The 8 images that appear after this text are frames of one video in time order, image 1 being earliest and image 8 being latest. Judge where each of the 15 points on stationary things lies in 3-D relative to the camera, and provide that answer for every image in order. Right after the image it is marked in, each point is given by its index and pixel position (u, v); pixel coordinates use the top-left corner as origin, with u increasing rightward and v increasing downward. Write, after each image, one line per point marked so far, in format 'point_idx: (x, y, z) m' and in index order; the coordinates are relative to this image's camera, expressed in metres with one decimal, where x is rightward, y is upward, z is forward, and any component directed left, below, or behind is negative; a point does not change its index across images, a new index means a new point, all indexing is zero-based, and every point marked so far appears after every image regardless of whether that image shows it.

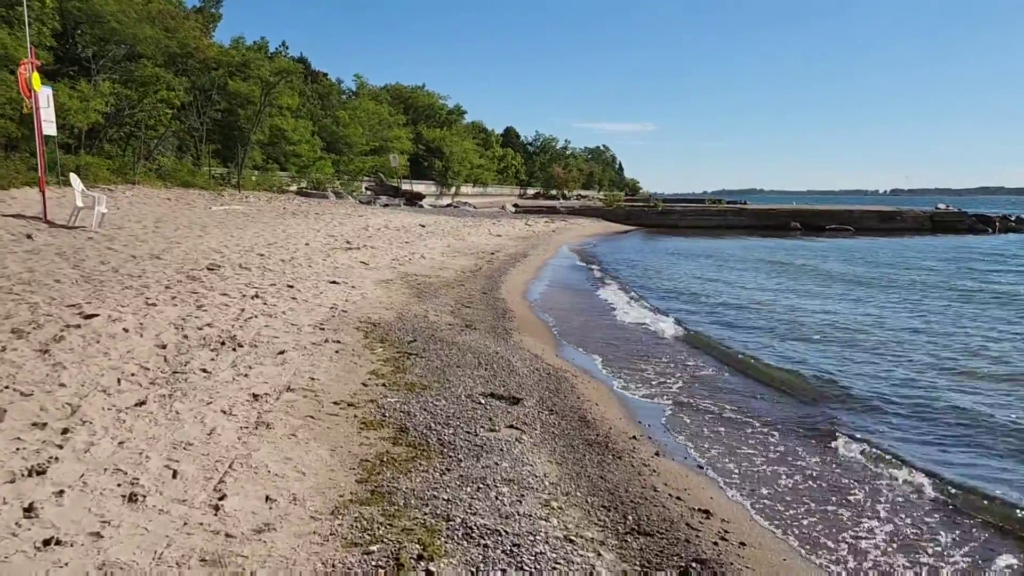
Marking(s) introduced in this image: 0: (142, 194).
0: (-8.1, +2.0, +18.0) m
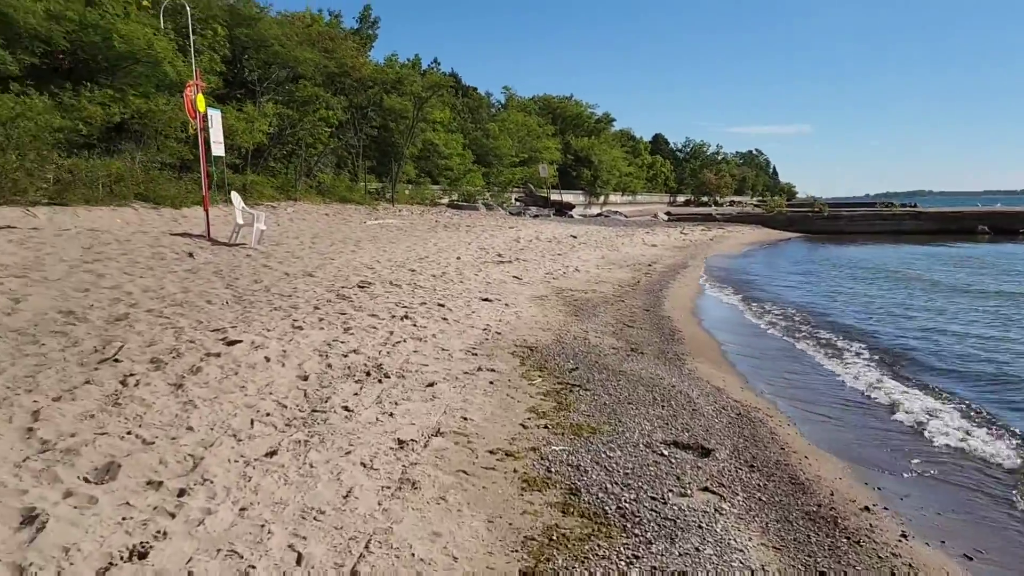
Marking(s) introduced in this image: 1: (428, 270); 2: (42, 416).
0: (-4.7, +1.7, +18.5) m
1: (-1.0, +0.2, +9.4) m
2: (-1.7, -0.5, +2.9) m
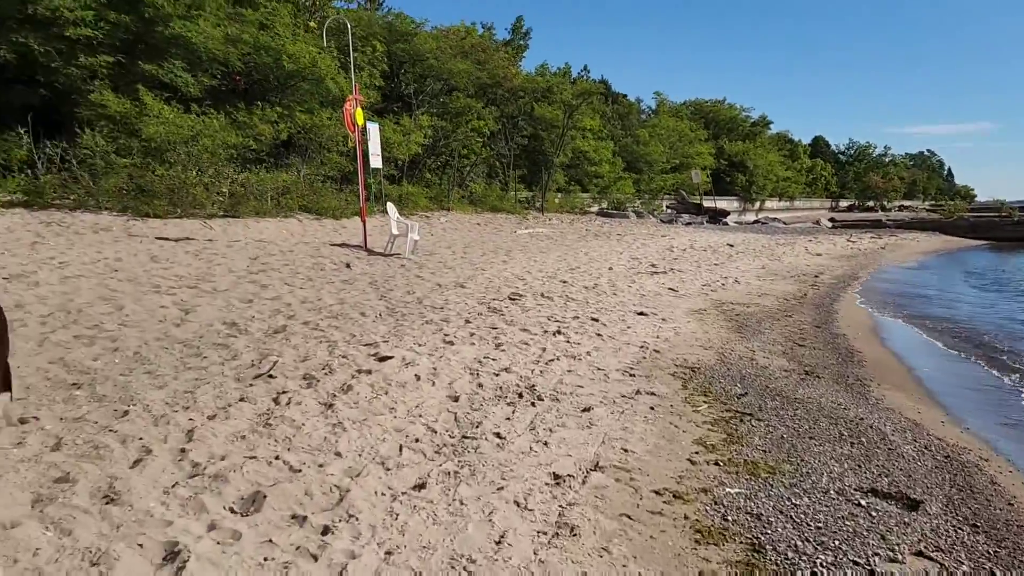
0: (-1.3, +1.5, +18.8) m
1: (+0.7, +0.1, +9.1) m
2: (-1.1, -0.5, +2.9) m
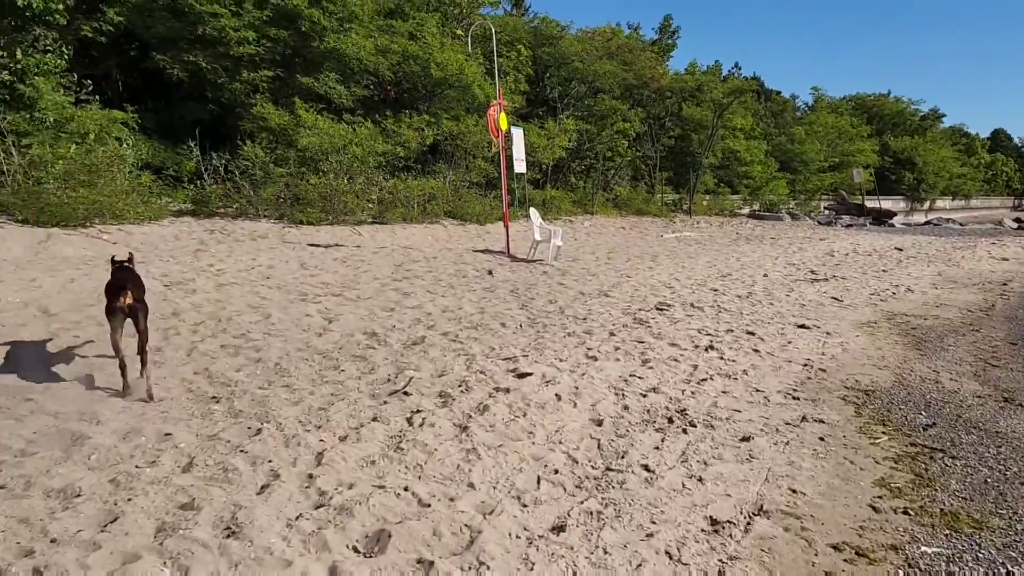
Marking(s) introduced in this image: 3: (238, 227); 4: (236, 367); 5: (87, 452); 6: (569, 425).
0: (+2.0, +1.4, +18.4) m
1: (+2.3, 0.0, +8.6) m
2: (-0.6, -0.6, +2.7) m
3: (-3.7, +0.8, +11.0) m
4: (-1.3, -0.4, +4.0) m
5: (-1.4, -0.5, +2.6) m
6: (+0.2, -0.6, +3.5) m
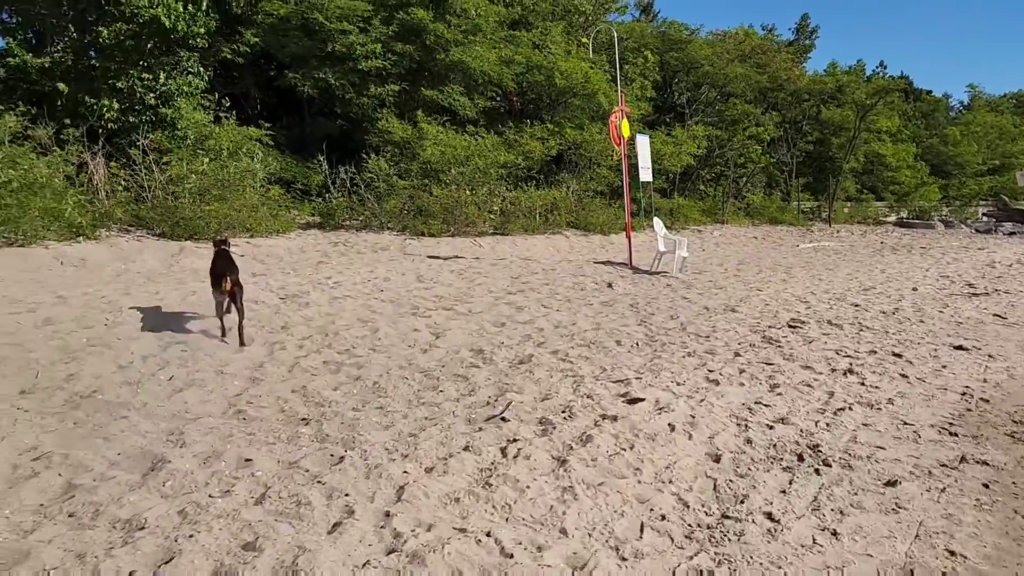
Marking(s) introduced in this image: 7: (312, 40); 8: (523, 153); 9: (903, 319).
0: (+4.7, +1.1, +17.6) m
1: (+3.5, -0.2, +7.8) m
2: (-0.3, -0.6, +2.5) m
3: (-2.0, +0.7, +11.1) m
4: (-0.8, -0.5, +3.9) m
5: (-1.1, -0.6, +2.5) m
6: (+0.6, -0.6, +3.1) m
7: (-3.6, +4.4, +14.7) m
8: (+0.2, +2.6, +15.9) m
9: (+3.3, -0.3, +7.0) m
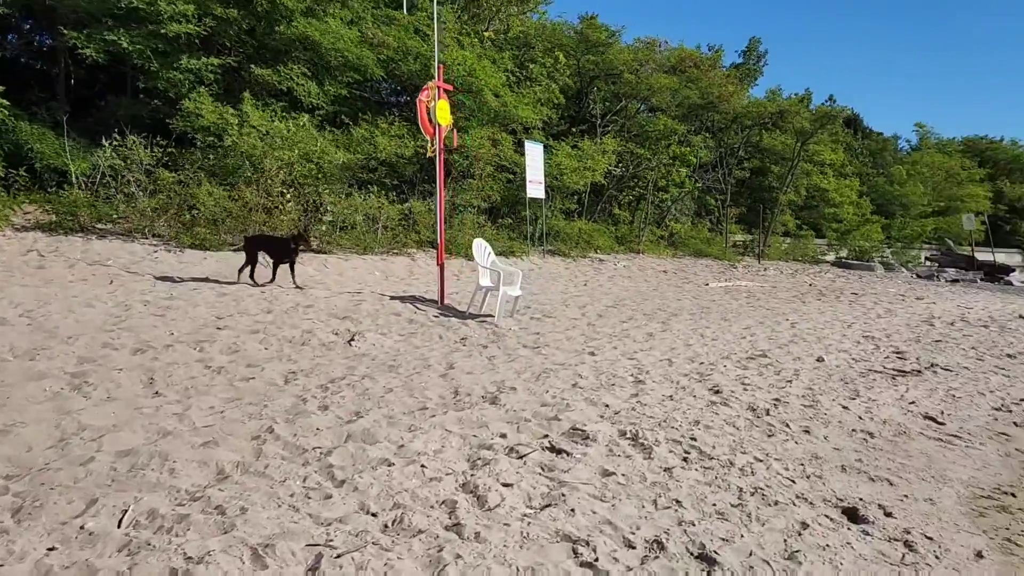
0: (+2.2, +0.4, +14.8) m
1: (+1.4, -0.6, +5.0) m
2: (-2.1, -0.8, -0.6) m
3: (-4.2, +0.4, +8.0) m
4: (-2.7, -0.6, +0.8) m
5: (-2.9, -0.7, -0.6) m
6: (-1.2, -0.9, +0.1) m
7: (-5.7, +4.1, +11.5) m
8: (-2.2, +2.1, +12.9) m
9: (+1.3, -0.7, +4.1) m
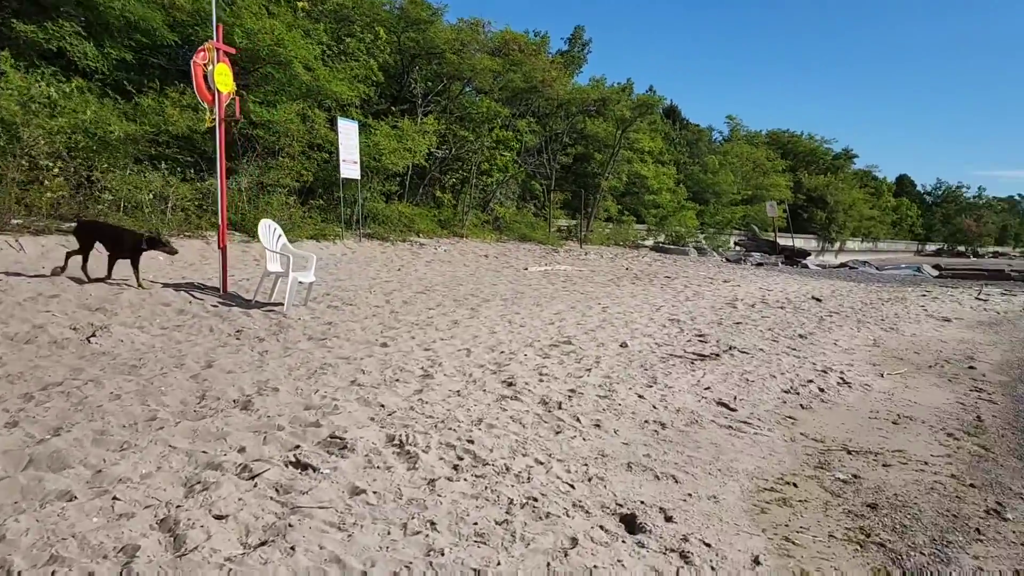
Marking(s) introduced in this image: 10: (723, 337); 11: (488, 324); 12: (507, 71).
0: (-1.0, +0.6, +14.5) m
1: (+0.1, -0.6, +4.6) m
2: (-2.2, -0.8, -1.5) m
3: (-6.0, +0.5, +6.5) m
4: (-3.0, -0.7, -0.3) m
5: (-2.9, -0.8, -1.7) m
6: (-1.4, -0.9, -0.7) m
7: (-8.2, +4.3, +9.6) m
8: (-4.9, +2.3, +11.6) m
9: (+0.2, -0.7, +3.8) m
10: (+1.8, -0.4, +7.3) m
11: (-0.2, -0.3, +7.1) m
12: (-0.2, +5.3, +19.7) m
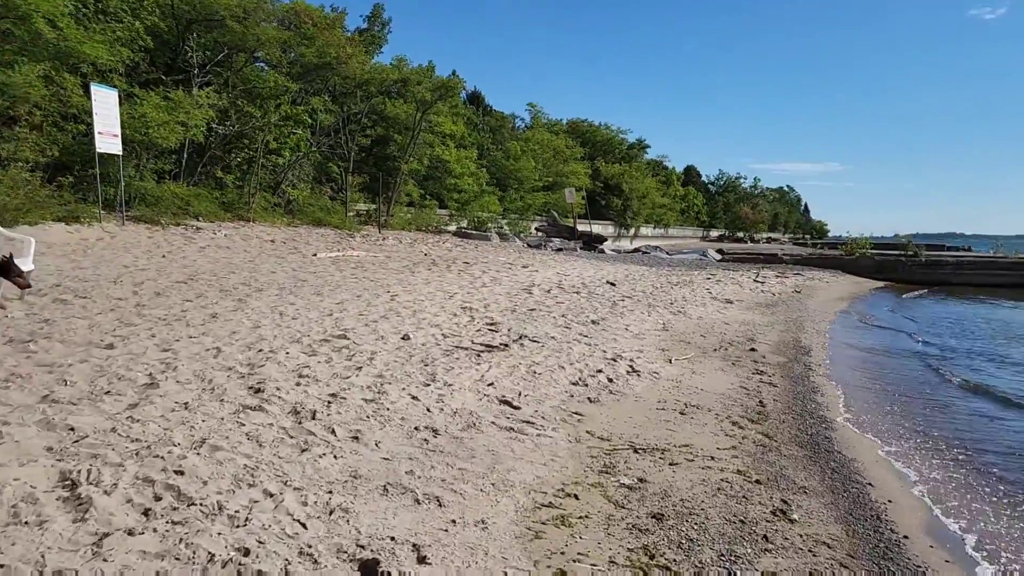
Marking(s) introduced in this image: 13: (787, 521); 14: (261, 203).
0: (-4.5, +0.8, +13.2) m
1: (-1.1, -0.5, +3.9) m
2: (-2.0, -0.9, -2.6) m
3: (-7.4, +0.5, +4.3) m
4: (-3.0, -0.7, -1.6) m
5: (-2.6, -0.8, -2.9) m
6: (-1.4, -0.9, -1.6) m
7: (-10.3, +4.3, +6.8) m
8: (-7.6, +2.4, +9.5) m
9: (-0.8, -0.6, +3.1) m
10: (0.0, -0.3, +6.9) m
11: (-2.0, -0.2, +6.2) m
12: (-4.9, +5.5, +18.4) m
13: (+0.9, -0.9, +2.9) m
14: (-5.3, +1.8, +17.0) m
